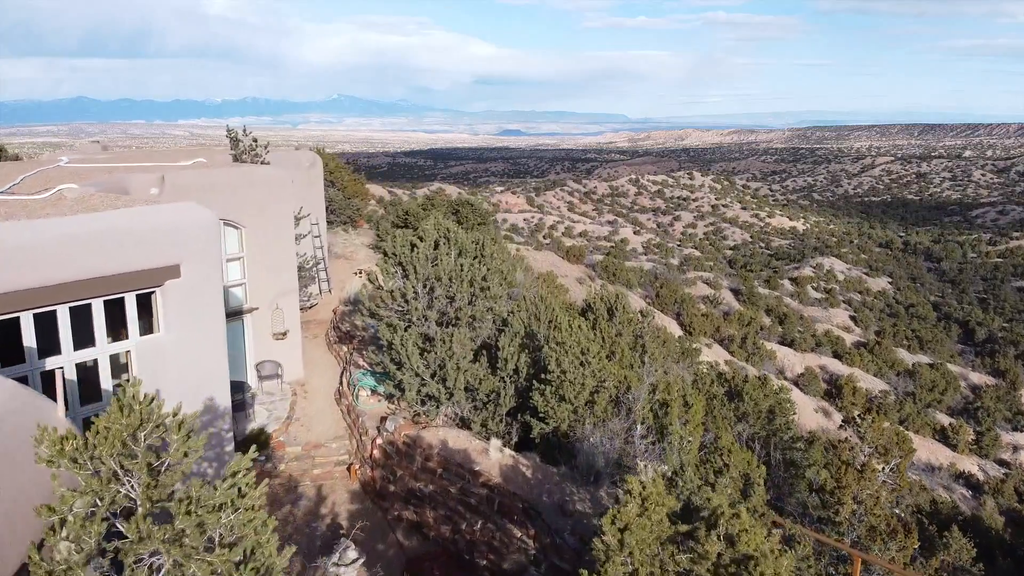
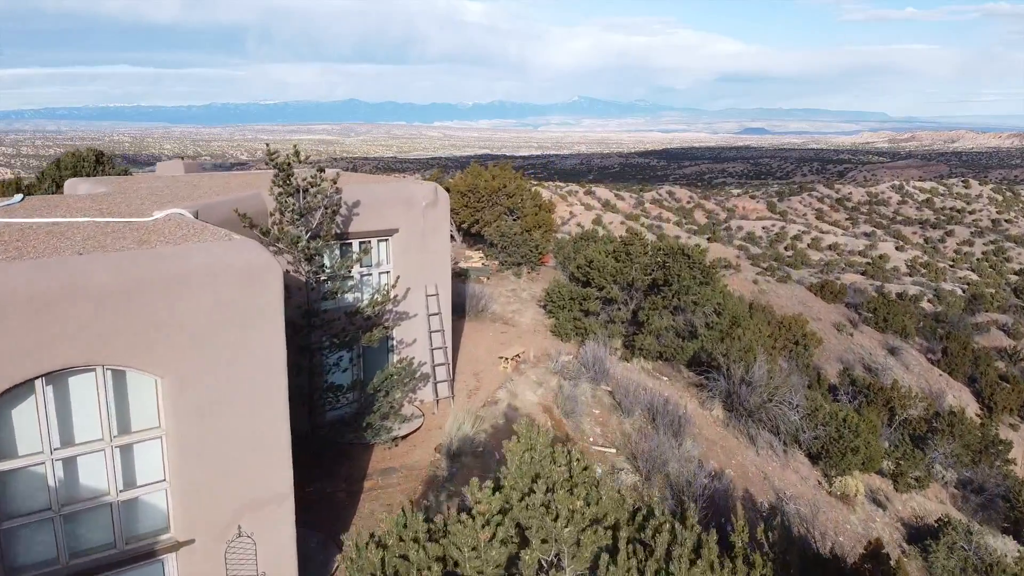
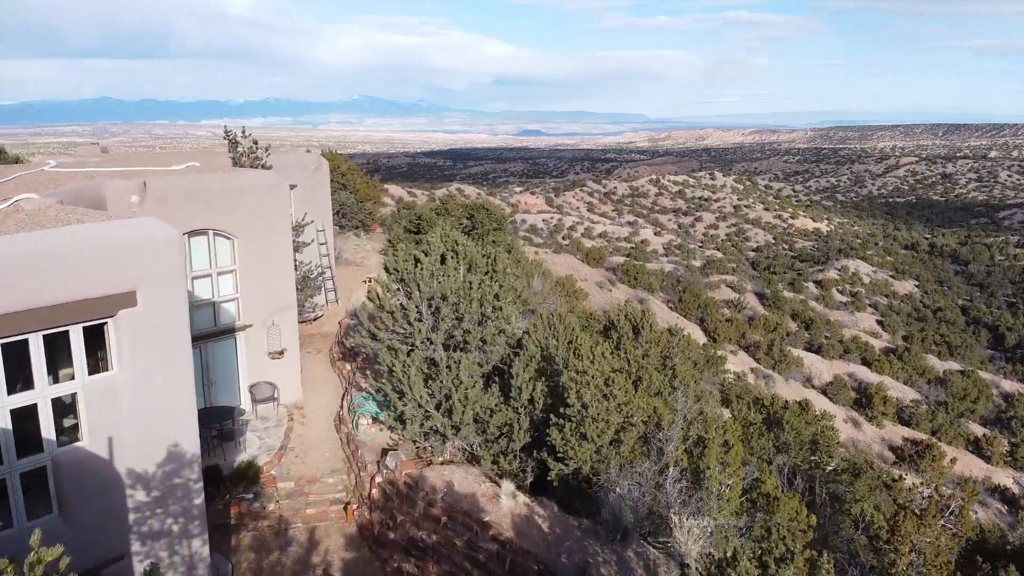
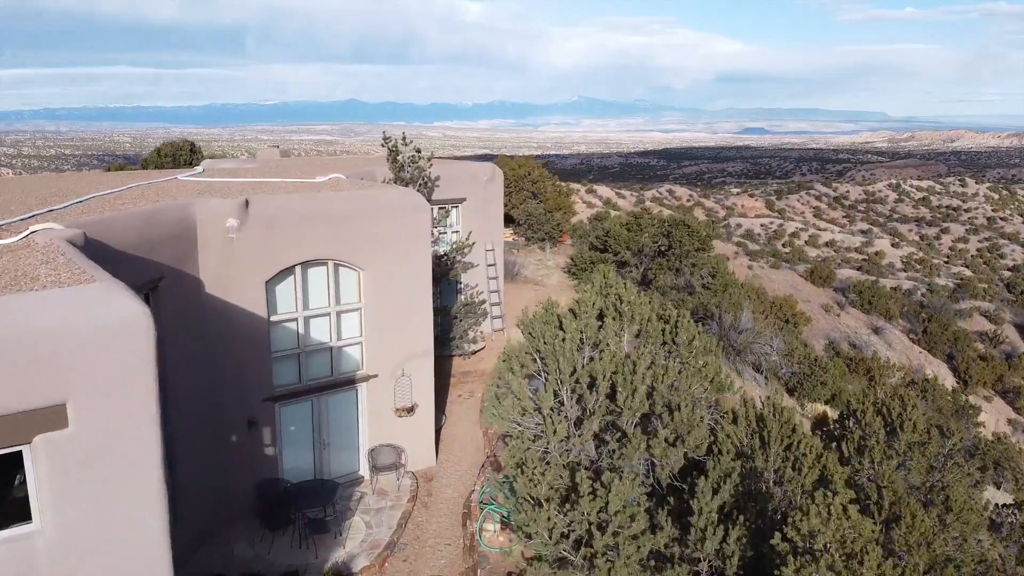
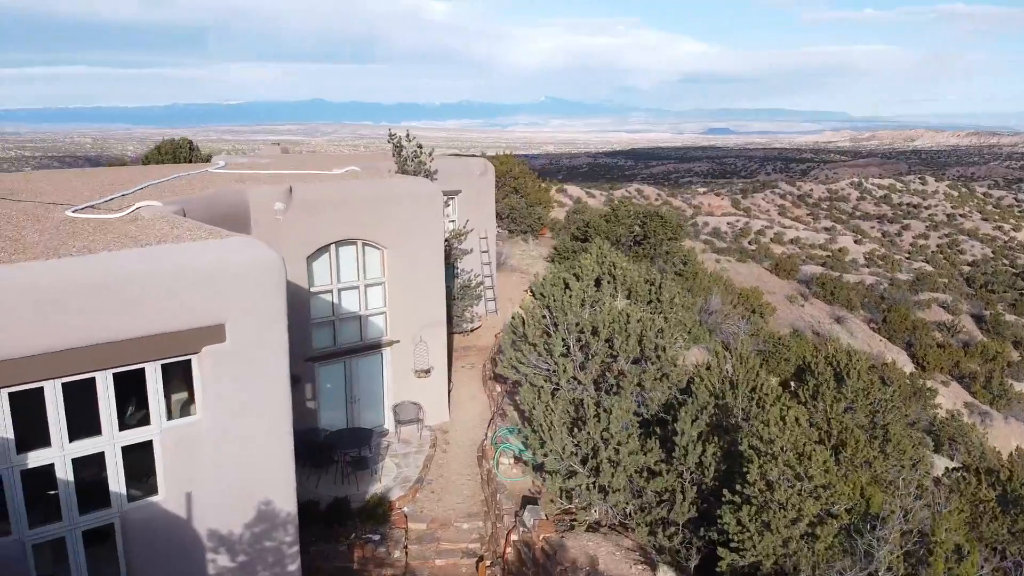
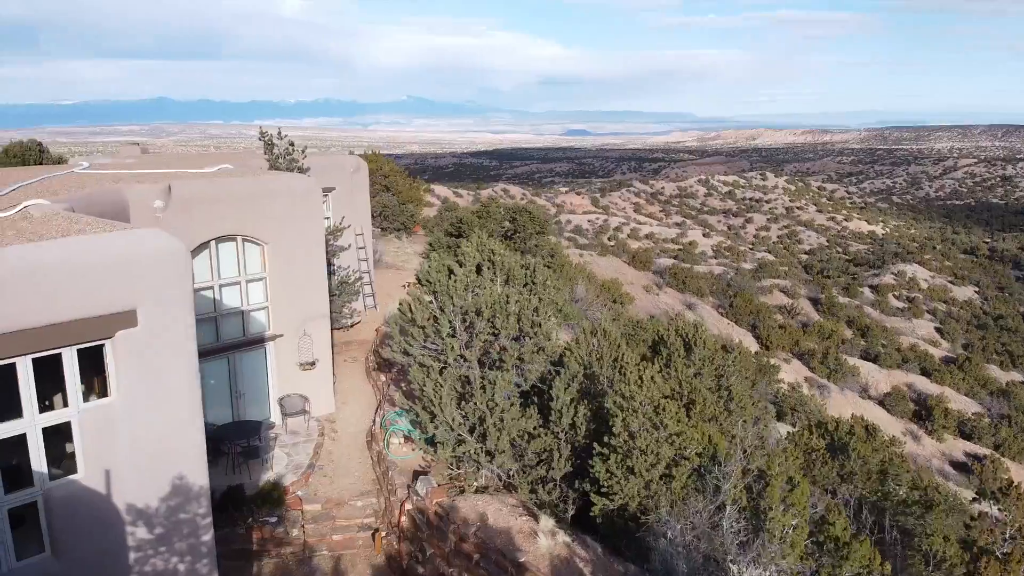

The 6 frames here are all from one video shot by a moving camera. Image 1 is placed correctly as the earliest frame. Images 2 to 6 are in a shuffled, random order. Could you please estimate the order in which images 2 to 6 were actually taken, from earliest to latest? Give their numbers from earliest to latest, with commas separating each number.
3, 6, 5, 4, 2
